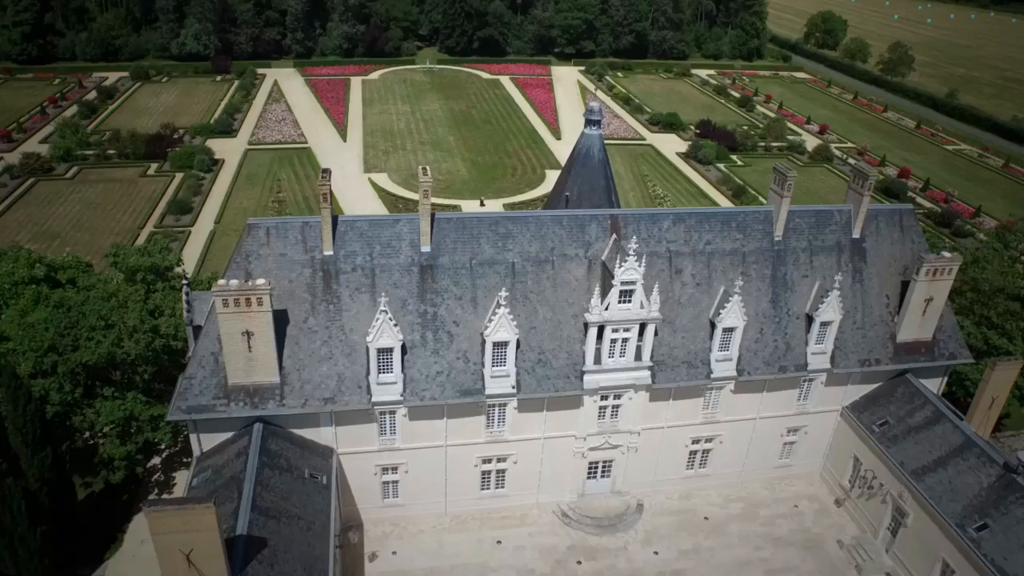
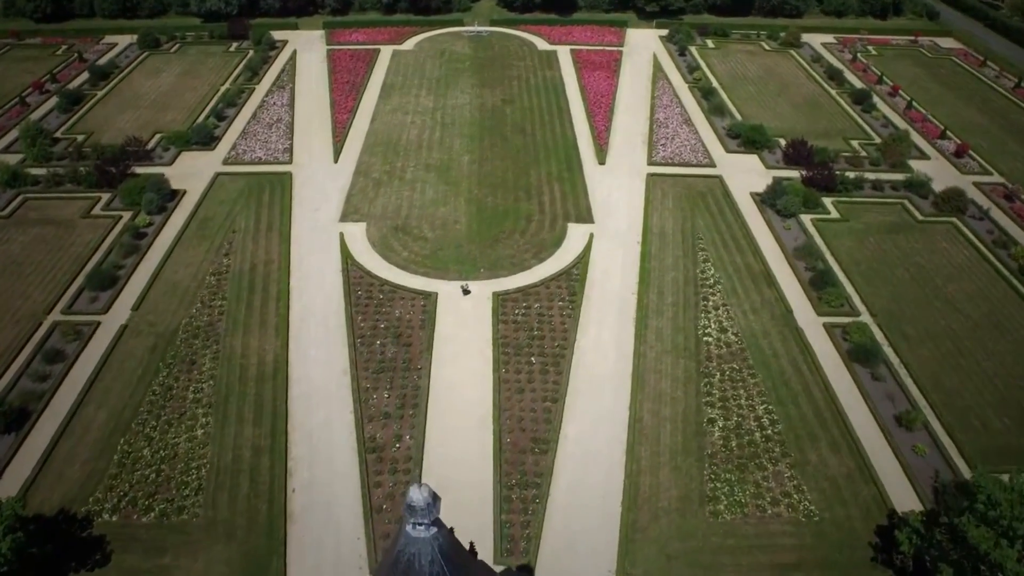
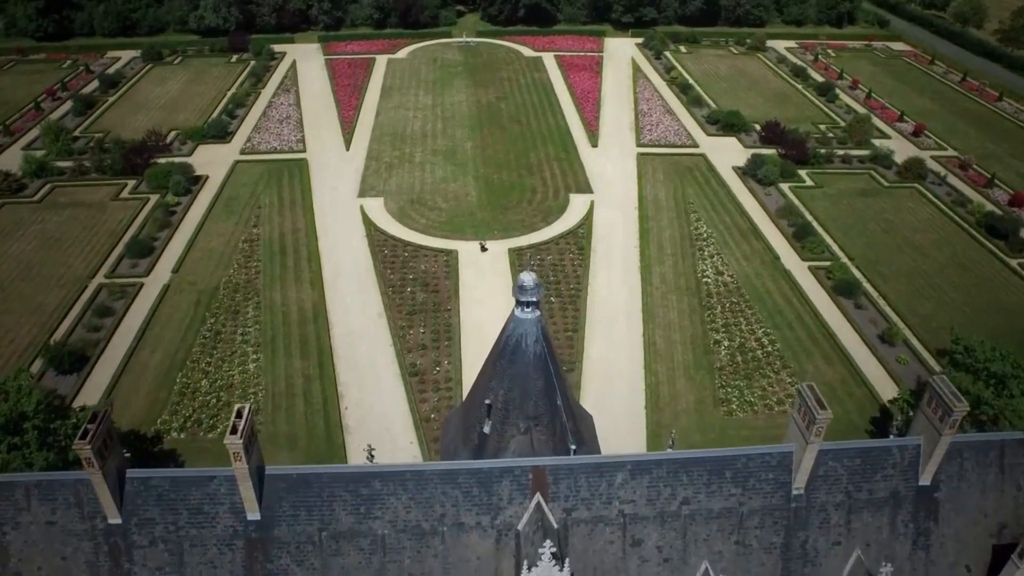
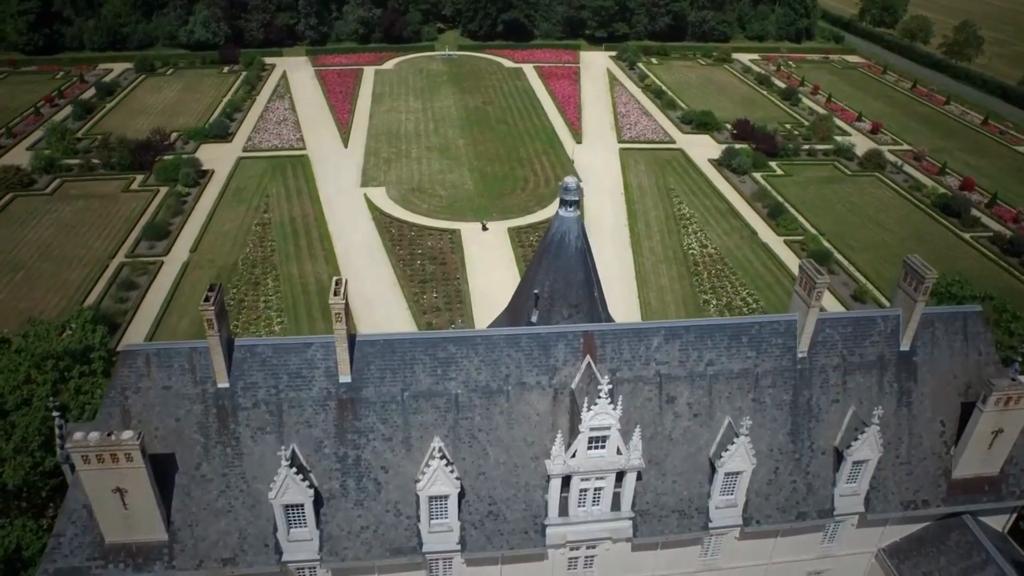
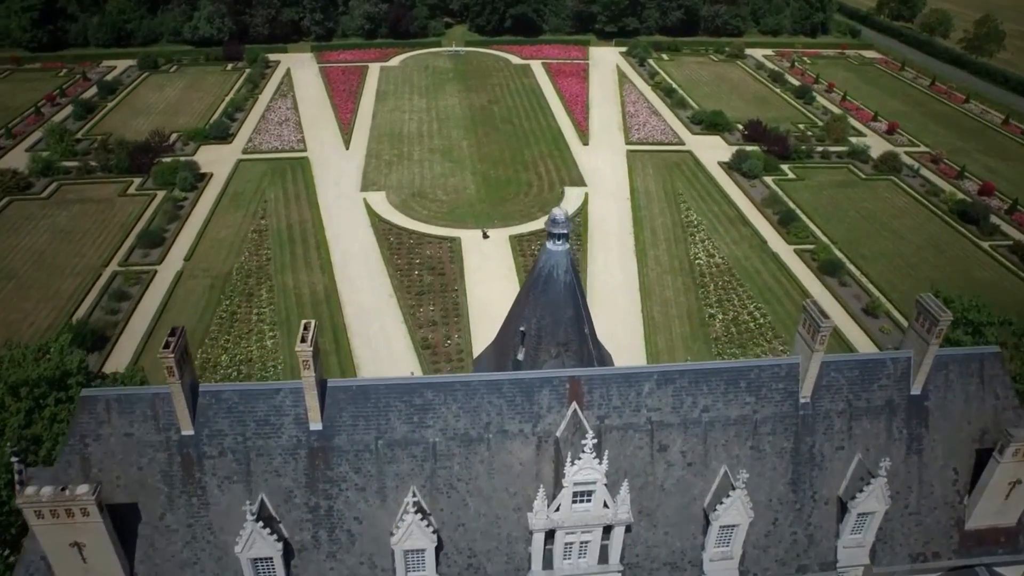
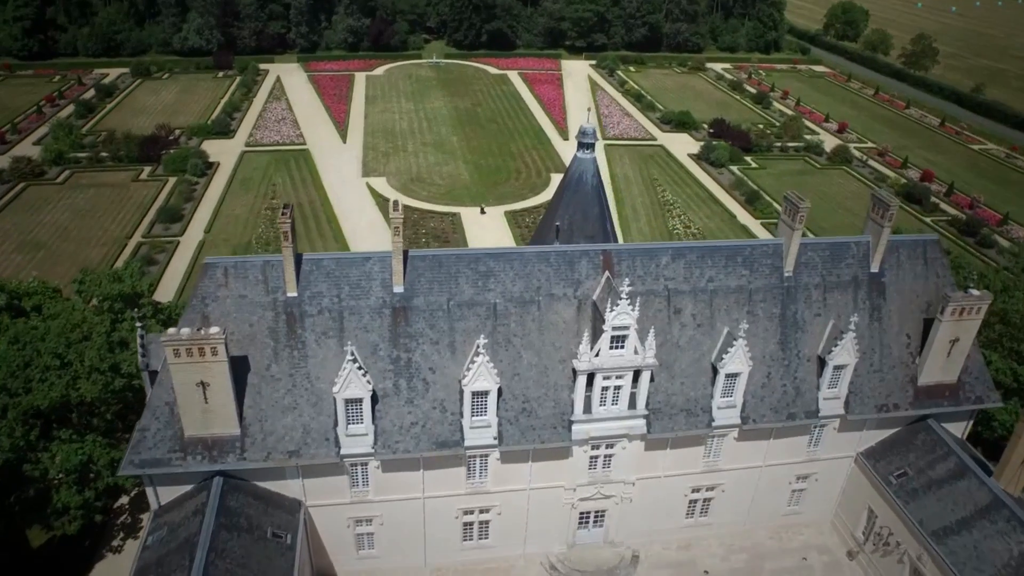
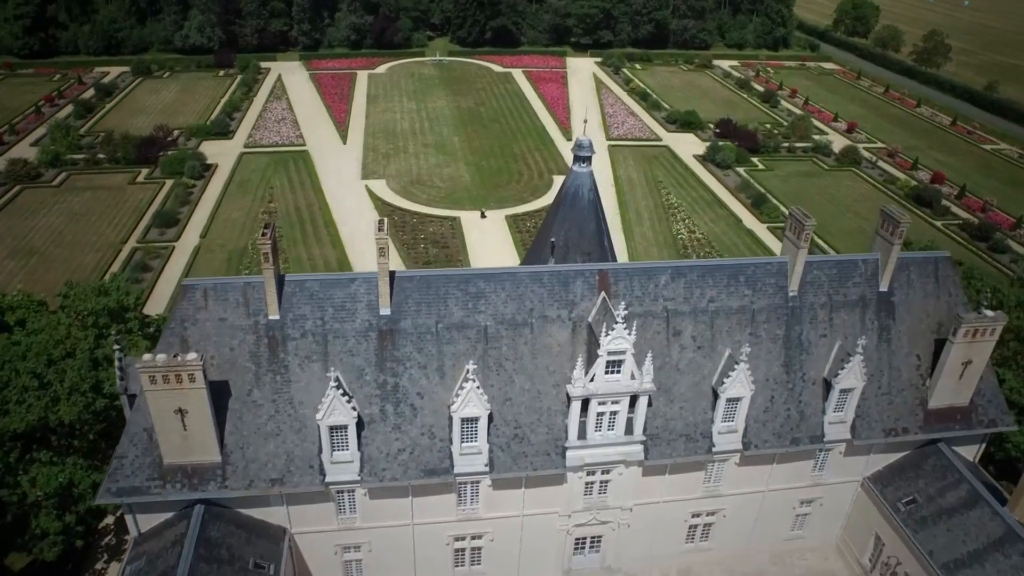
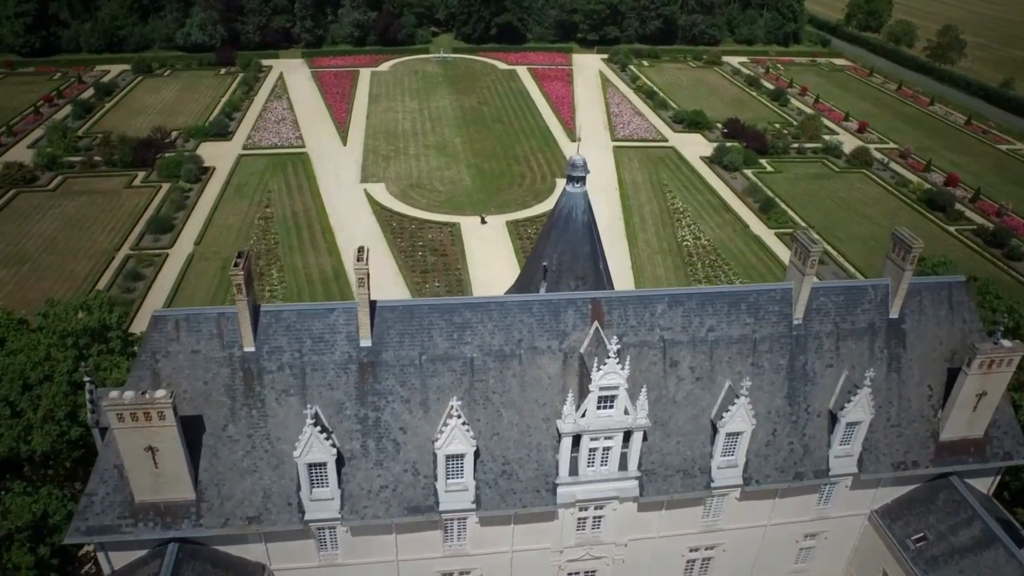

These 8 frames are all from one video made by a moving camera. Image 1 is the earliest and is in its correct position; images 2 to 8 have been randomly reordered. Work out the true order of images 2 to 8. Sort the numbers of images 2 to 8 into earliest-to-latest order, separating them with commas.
6, 7, 8, 4, 5, 3, 2
